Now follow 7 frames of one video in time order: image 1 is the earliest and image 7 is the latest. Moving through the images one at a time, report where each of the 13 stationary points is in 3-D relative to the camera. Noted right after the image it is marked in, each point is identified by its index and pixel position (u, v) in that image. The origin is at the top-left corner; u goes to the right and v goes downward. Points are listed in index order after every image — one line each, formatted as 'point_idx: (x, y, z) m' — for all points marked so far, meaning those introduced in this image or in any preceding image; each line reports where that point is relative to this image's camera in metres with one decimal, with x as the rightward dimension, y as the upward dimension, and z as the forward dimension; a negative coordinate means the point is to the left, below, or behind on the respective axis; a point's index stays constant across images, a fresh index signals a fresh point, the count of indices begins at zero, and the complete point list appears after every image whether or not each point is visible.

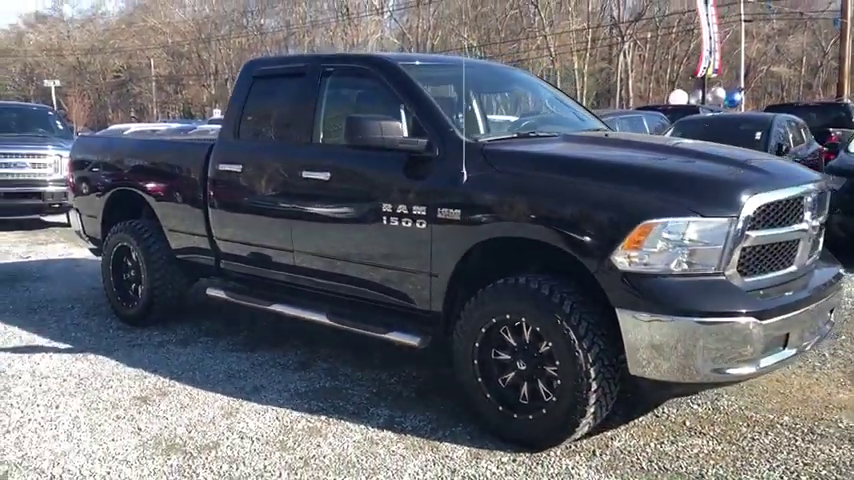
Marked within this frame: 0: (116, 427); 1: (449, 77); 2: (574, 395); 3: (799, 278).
0: (-1.6, -1.0, +4.2) m
1: (+0.1, +1.0, +4.9) m
2: (+0.7, -0.7, +3.8) m
3: (+1.9, -0.2, +4.1) m
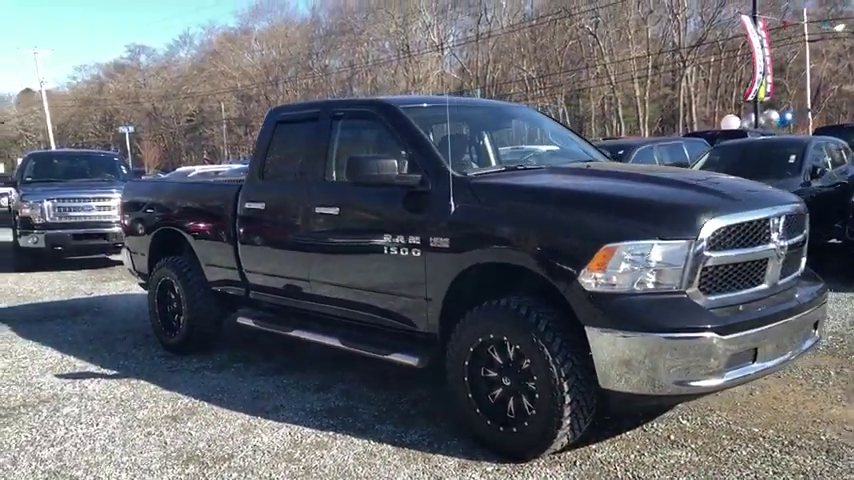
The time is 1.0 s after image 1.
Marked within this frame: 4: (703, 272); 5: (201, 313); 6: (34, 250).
0: (-1.7, -1.2, +4.7) m
1: (+0.1, +0.8, +5.3) m
2: (+0.6, -0.8, +4.1) m
3: (+1.8, -0.3, +4.3) m
4: (+1.4, -0.2, +4.0) m
5: (-1.9, -0.6, +6.7) m
6: (-6.2, -0.2, +12.6) m
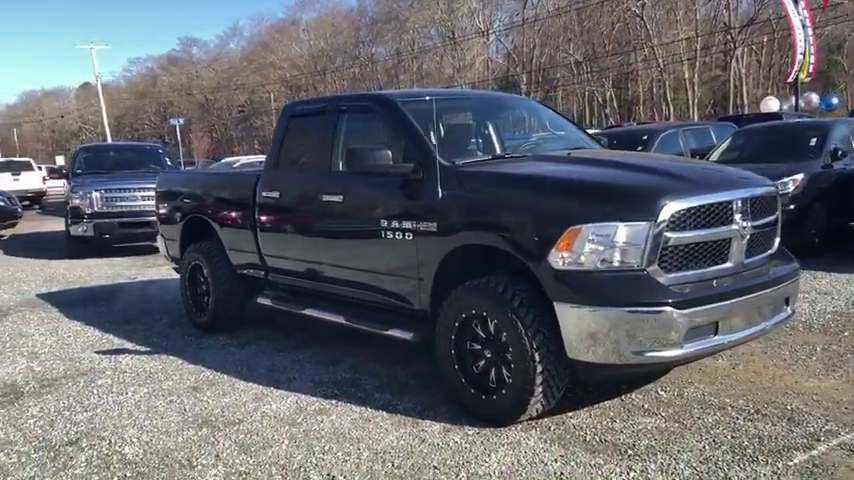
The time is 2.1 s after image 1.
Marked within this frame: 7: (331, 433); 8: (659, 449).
0: (-1.7, -1.1, +5.2) m
1: (+0.1, +0.9, +5.7) m
2: (+0.5, -0.7, +4.4) m
3: (+1.8, -0.2, +4.6) m
4: (+1.3, -0.1, +4.3) m
5: (-1.8, -0.5, +7.2) m
6: (-5.7, 0.0, +13.4) m
7: (-0.6, -1.1, +4.6) m
8: (+1.2, -1.1, +4.2) m
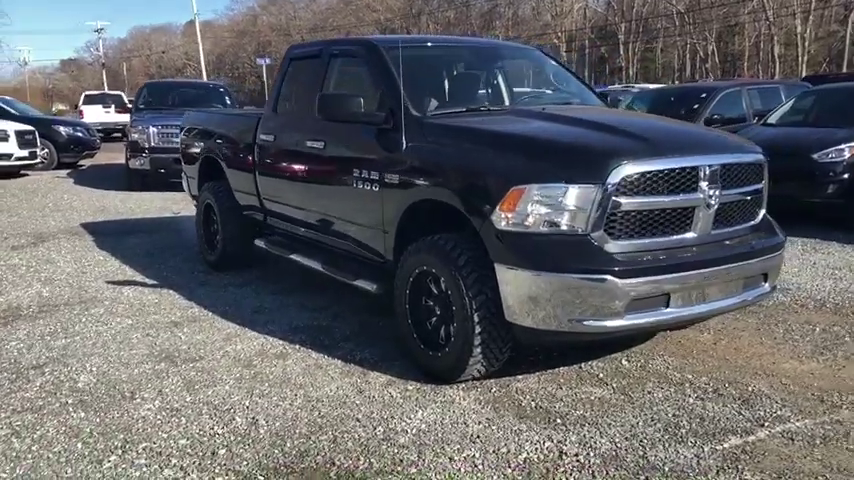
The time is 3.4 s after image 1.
0: (-1.9, -0.7, +5.4) m
1: (0.0, +1.3, +5.6) m
2: (+0.2, -0.5, +4.3) m
3: (+1.5, 0.0, +4.3) m
4: (+0.9, +0.1, +4.1) m
5: (-1.8, 0.0, +7.4) m
6: (-4.9, +1.2, +13.9) m
7: (-0.9, -0.8, +4.7) m
8: (+0.8, -0.9, +4.0) m
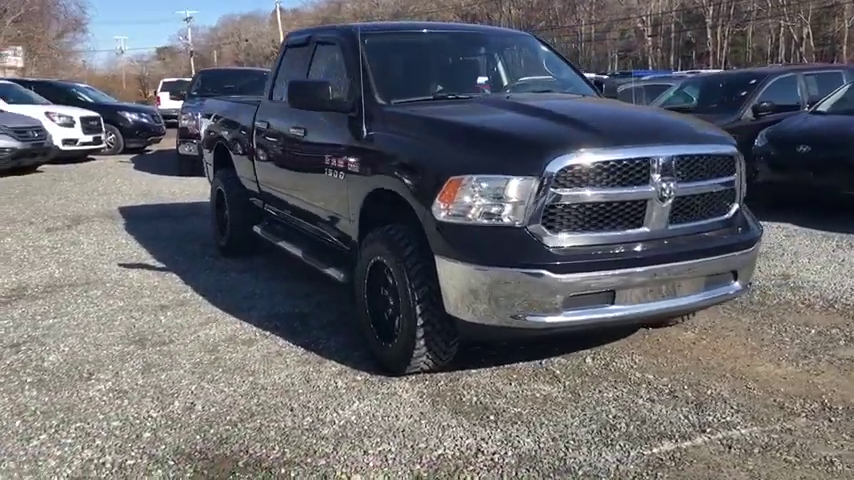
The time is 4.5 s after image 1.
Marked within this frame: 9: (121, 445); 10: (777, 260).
0: (-2.1, -0.6, +5.5) m
1: (-0.1, +1.3, +5.5) m
2: (-0.1, -0.5, +4.3) m
3: (+1.2, 0.0, +4.1) m
4: (+0.6, +0.2, +3.9) m
5: (-1.8, +0.2, +7.5) m
6: (-4.2, +1.5, +14.3) m
7: (-1.1, -0.7, +4.7) m
8: (+0.5, -0.9, +3.9) m
9: (-1.4, -0.9, +3.7) m
10: (+3.2, -0.2, +7.3) m
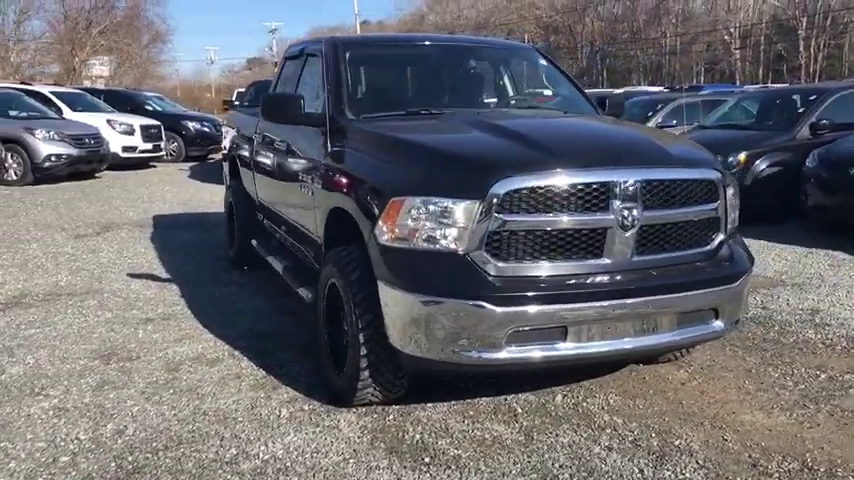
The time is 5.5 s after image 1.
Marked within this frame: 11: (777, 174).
0: (-2.3, -0.7, +5.5) m
1: (-0.2, +1.2, +5.2) m
2: (-0.4, -0.6, +4.0) m
3: (+0.9, -0.1, +3.8) m
4: (+0.3, 0.0, +3.6) m
5: (-1.7, +0.1, +7.4) m
6: (-3.4, +1.3, +14.4) m
7: (-1.4, -0.8, +4.6) m
8: (+0.2, -1.0, +3.6) m
9: (-1.7, -1.0, +3.5) m
10: (+3.2, -0.4, +6.7) m
11: (+4.3, +0.8, +9.8) m
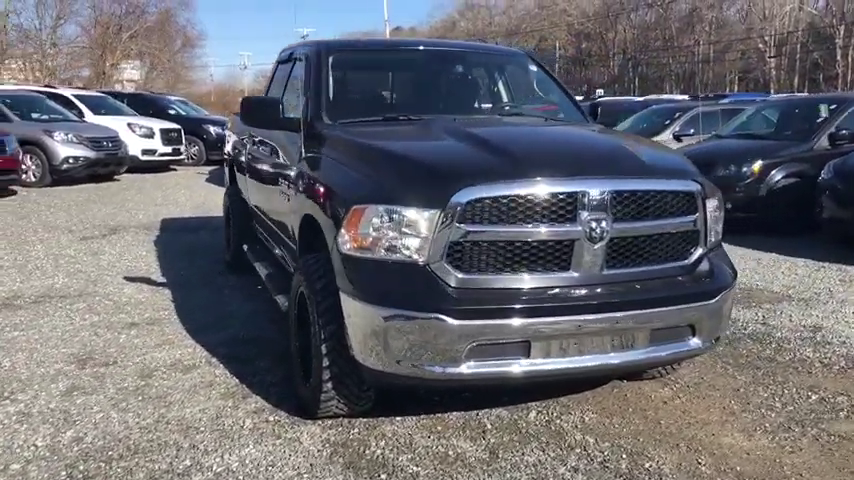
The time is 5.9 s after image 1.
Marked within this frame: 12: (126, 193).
0: (-2.4, -0.7, +5.5) m
1: (-0.3, +1.1, +5.1) m
2: (-0.5, -0.6, +3.9) m
3: (+0.7, -0.2, +3.6) m
4: (+0.2, 0.0, +3.5) m
5: (-1.7, 0.0, +7.3) m
6: (-3.1, +1.2, +14.4) m
7: (-1.5, -0.9, +4.5) m
8: (0.0, -1.0, +3.5) m
9: (-1.9, -1.0, +3.5) m
10: (+3.2, -0.6, +6.5) m
11: (+4.4, +0.6, +9.5) m
12: (-5.2, +0.8, +13.8) m
